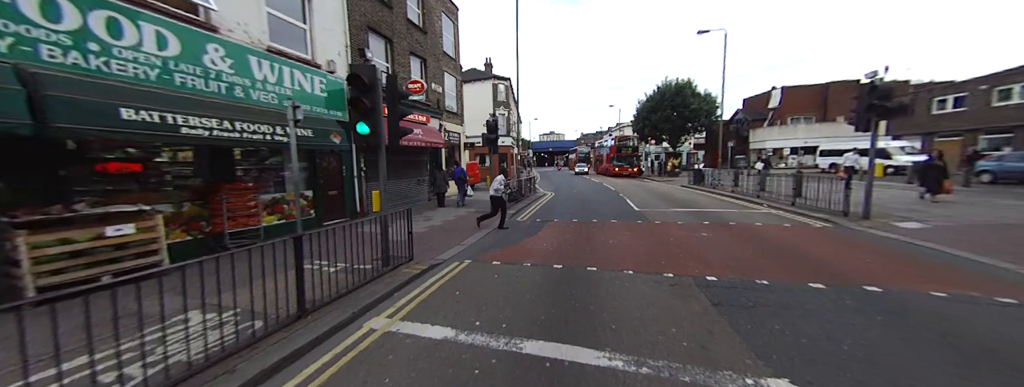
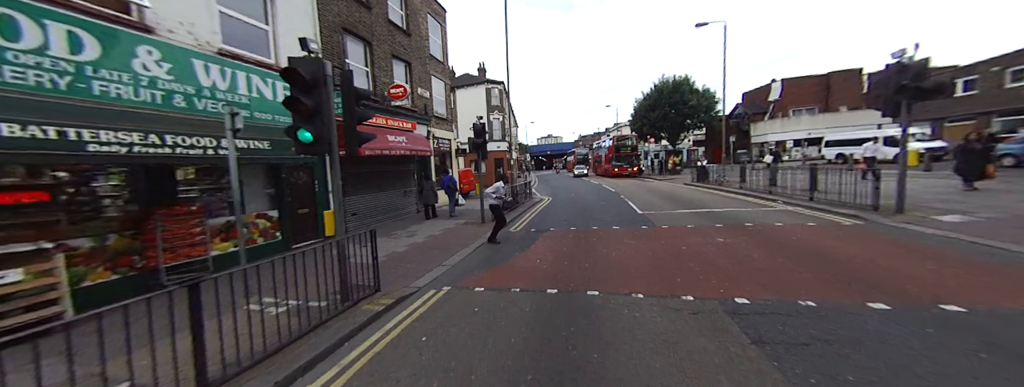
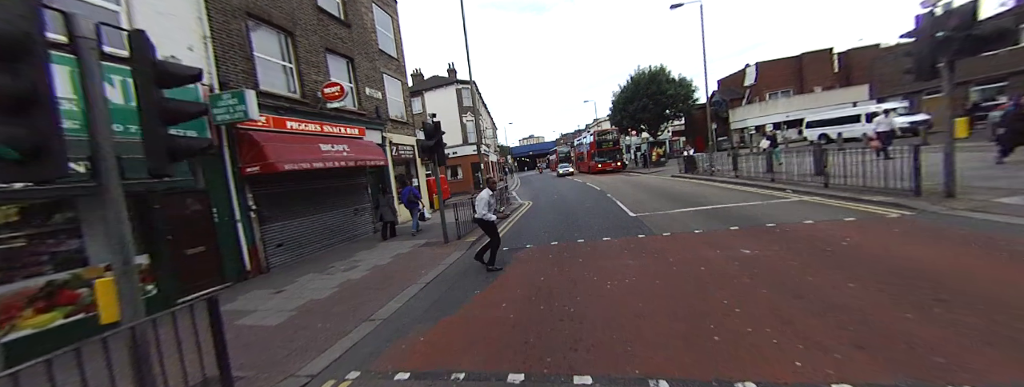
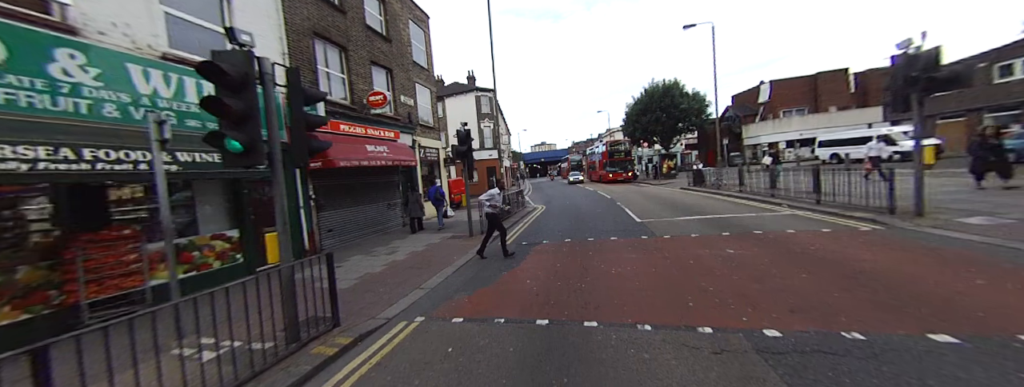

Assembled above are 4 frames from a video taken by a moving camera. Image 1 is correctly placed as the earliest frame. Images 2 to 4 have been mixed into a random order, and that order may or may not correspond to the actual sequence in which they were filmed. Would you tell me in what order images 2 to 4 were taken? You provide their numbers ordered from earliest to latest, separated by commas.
2, 4, 3
